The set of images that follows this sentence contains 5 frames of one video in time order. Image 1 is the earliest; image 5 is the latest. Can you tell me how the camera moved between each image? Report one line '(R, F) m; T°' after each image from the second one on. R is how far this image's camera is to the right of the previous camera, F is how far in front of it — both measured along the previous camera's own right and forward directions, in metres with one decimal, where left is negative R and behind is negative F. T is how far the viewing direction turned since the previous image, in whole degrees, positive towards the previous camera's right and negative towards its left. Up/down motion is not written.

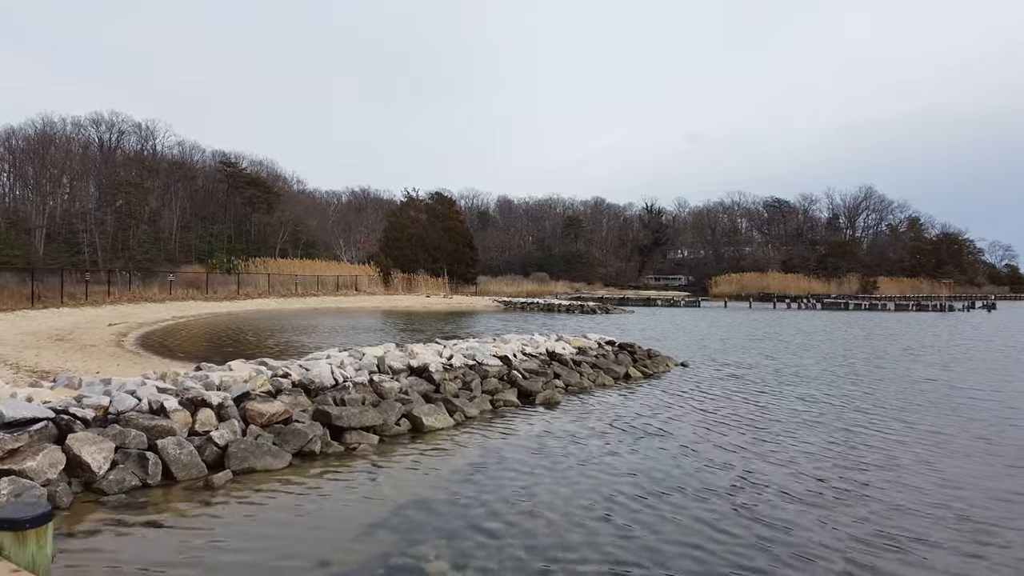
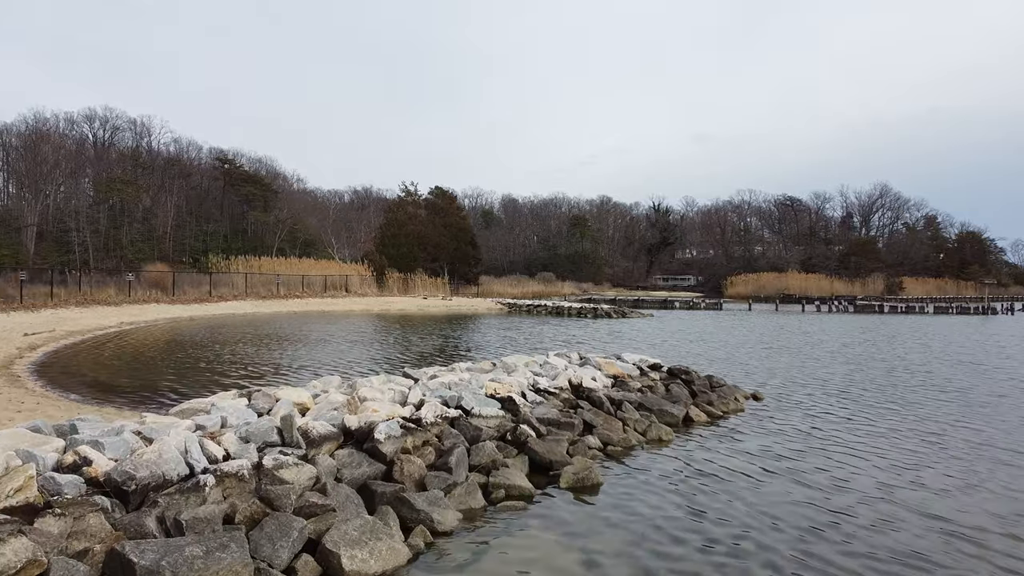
(0.0, +4.6) m; 0°
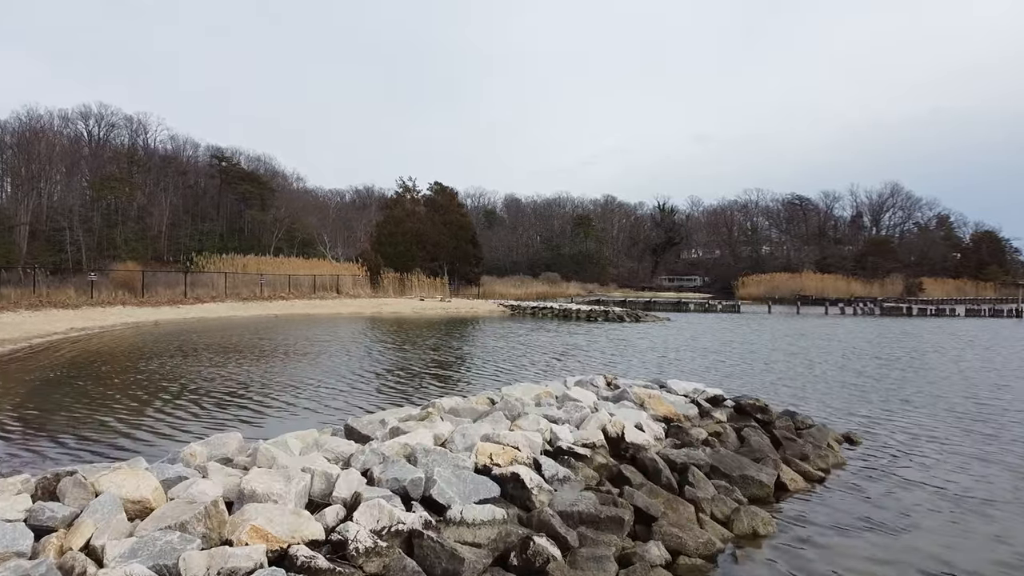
(0.0, +3.2) m; 0°
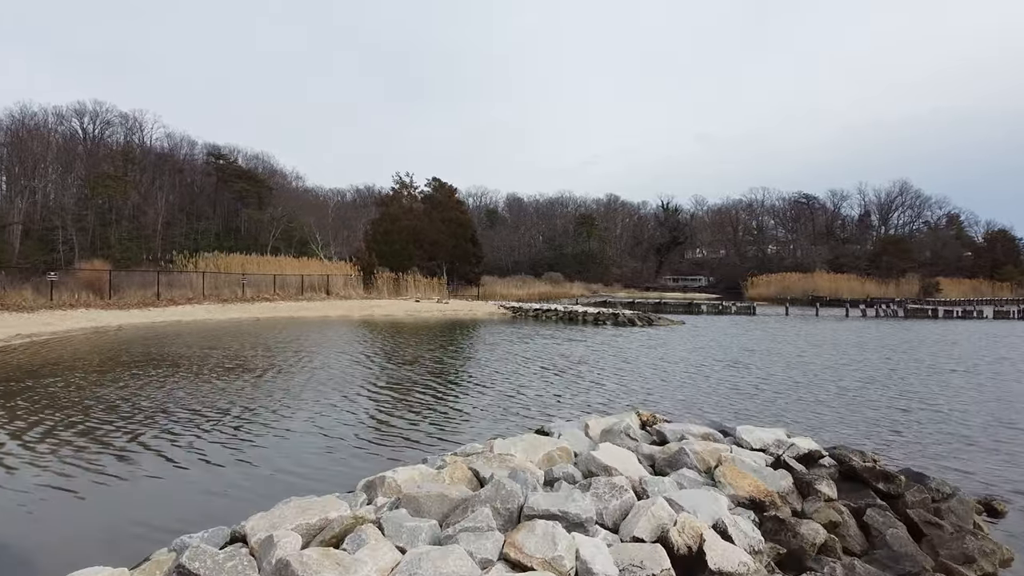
(0.0, +2.7) m; 0°
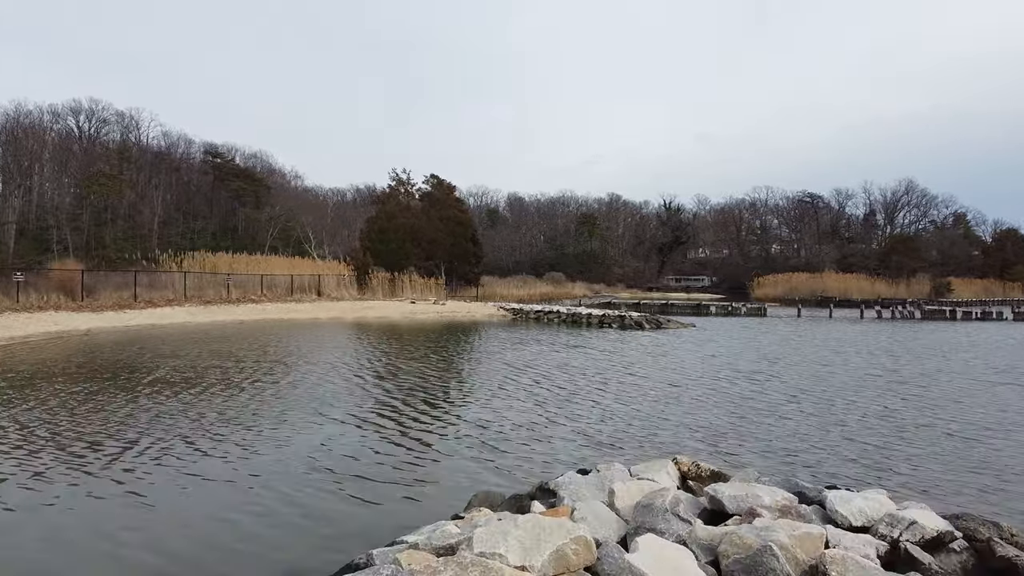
(+0.1, +1.8) m; 0°
